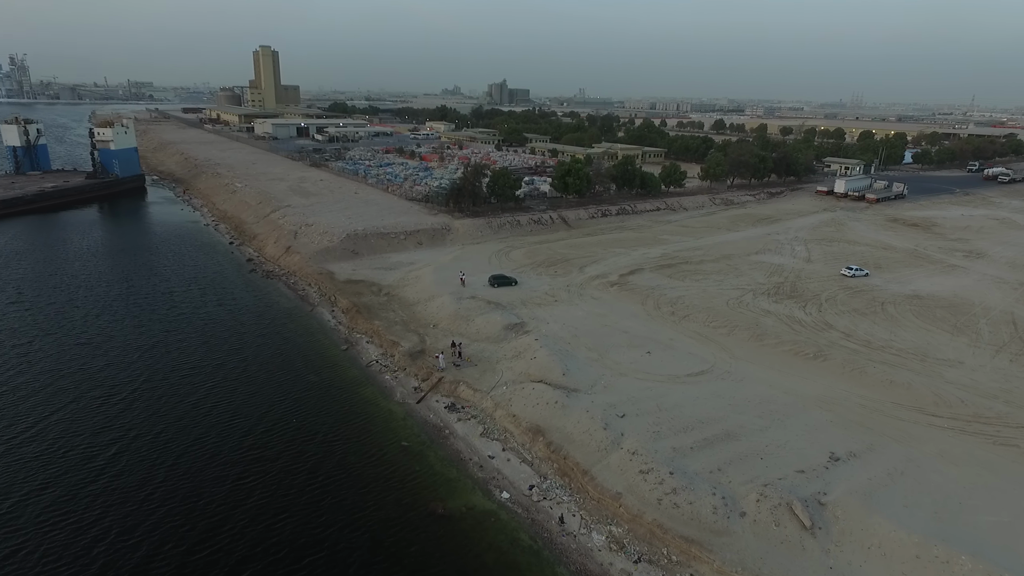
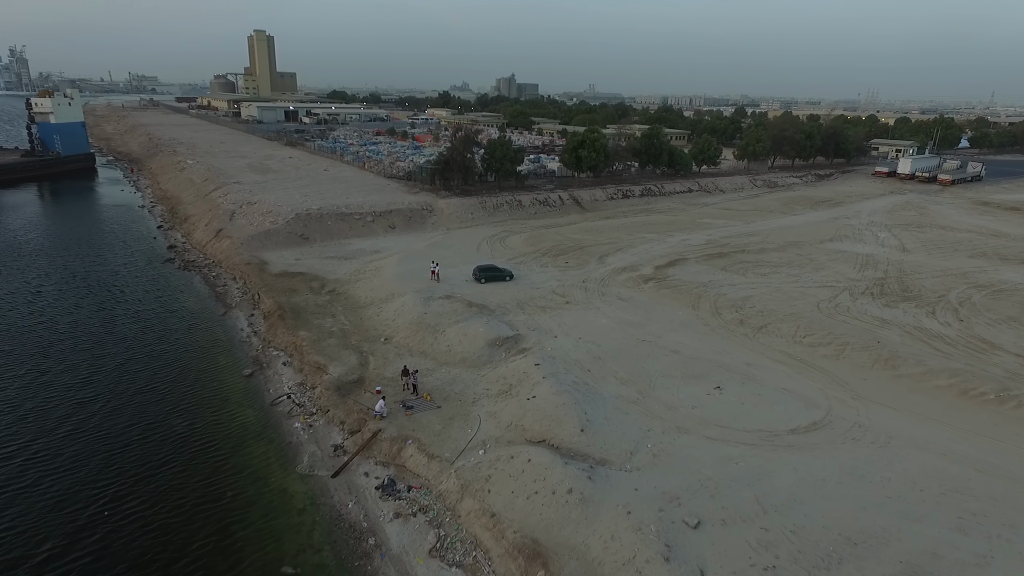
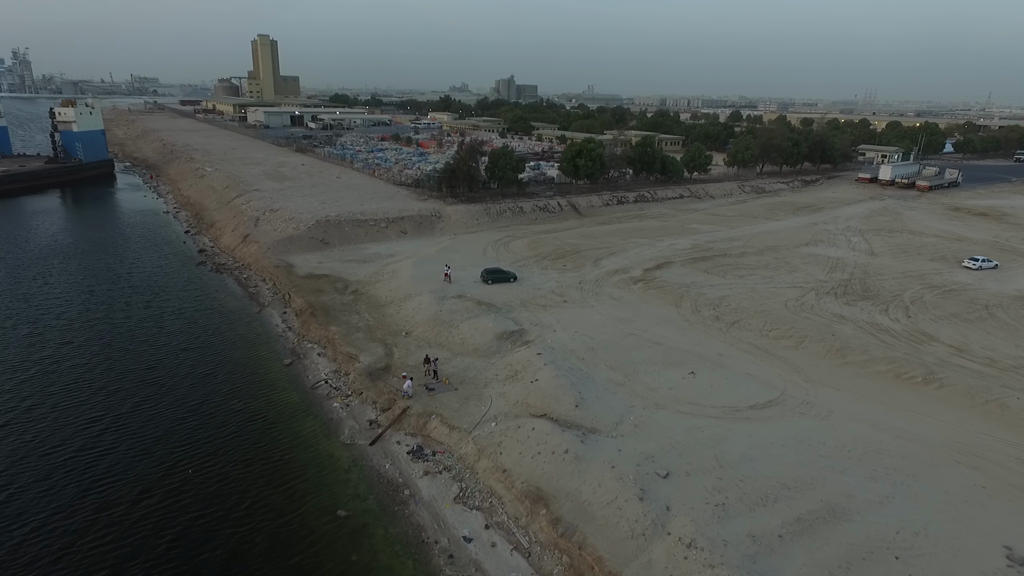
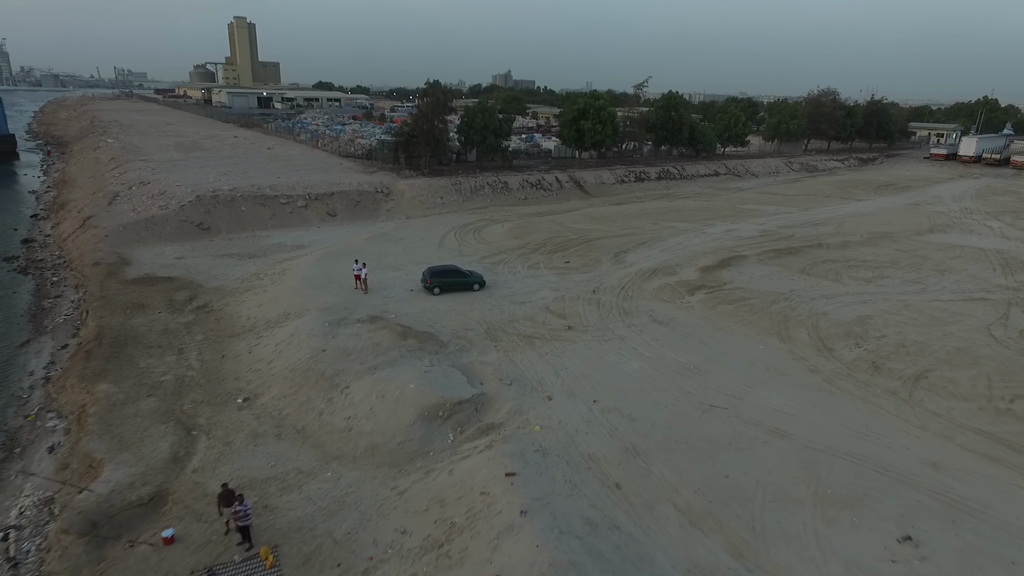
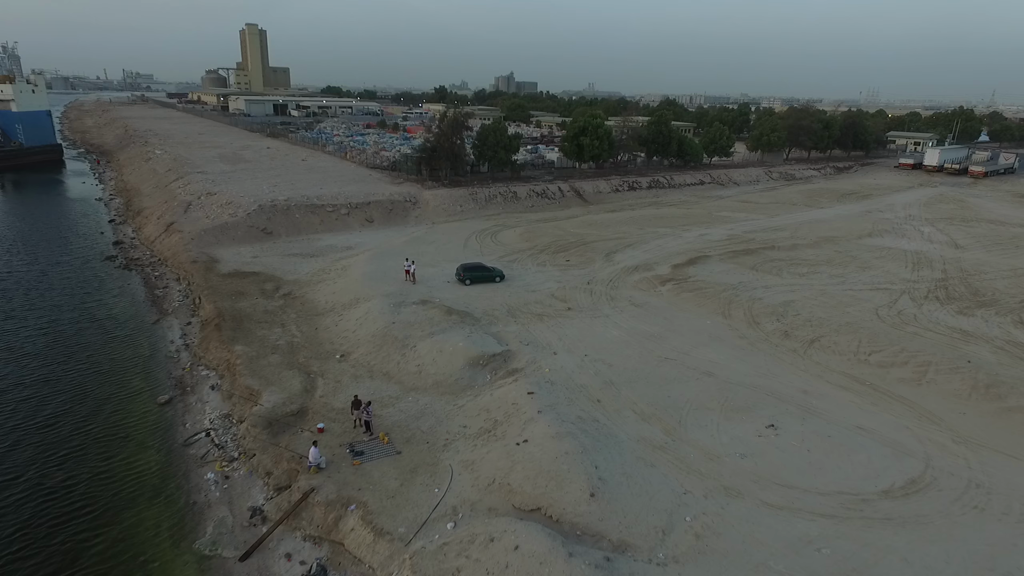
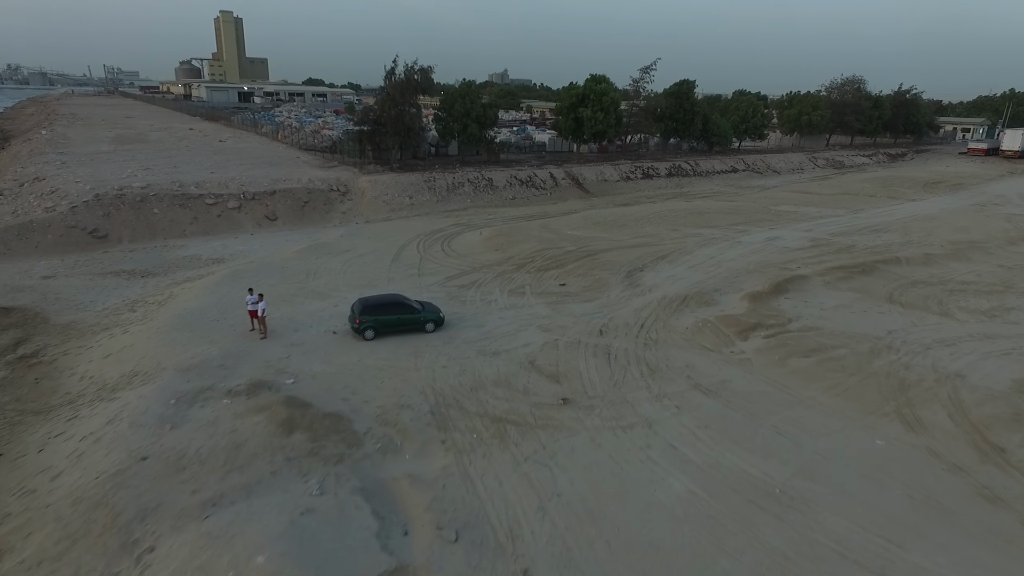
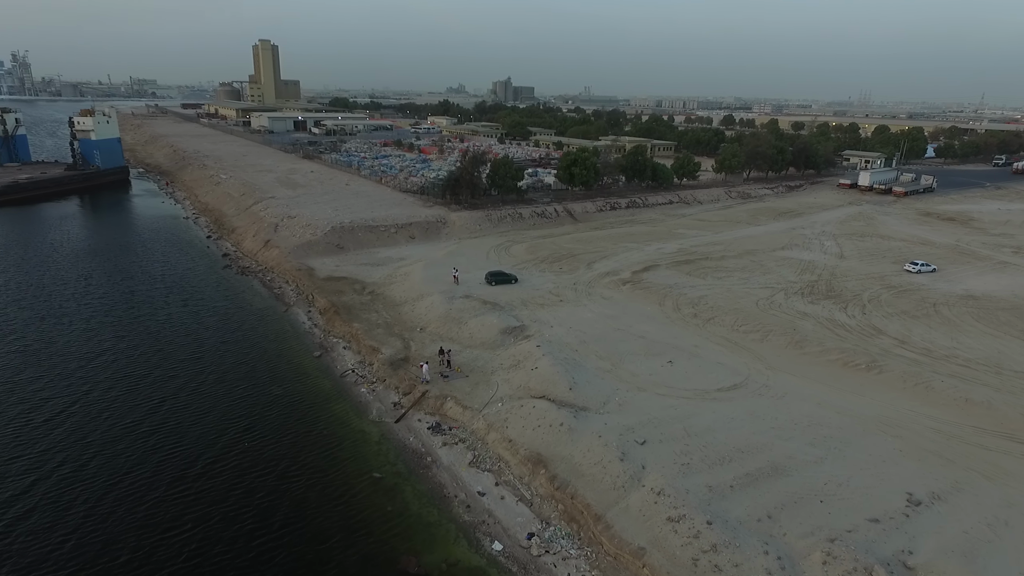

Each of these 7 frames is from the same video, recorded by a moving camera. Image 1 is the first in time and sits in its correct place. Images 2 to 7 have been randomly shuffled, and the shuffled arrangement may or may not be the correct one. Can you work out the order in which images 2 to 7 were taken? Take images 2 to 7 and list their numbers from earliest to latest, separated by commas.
7, 3, 2, 5, 4, 6
